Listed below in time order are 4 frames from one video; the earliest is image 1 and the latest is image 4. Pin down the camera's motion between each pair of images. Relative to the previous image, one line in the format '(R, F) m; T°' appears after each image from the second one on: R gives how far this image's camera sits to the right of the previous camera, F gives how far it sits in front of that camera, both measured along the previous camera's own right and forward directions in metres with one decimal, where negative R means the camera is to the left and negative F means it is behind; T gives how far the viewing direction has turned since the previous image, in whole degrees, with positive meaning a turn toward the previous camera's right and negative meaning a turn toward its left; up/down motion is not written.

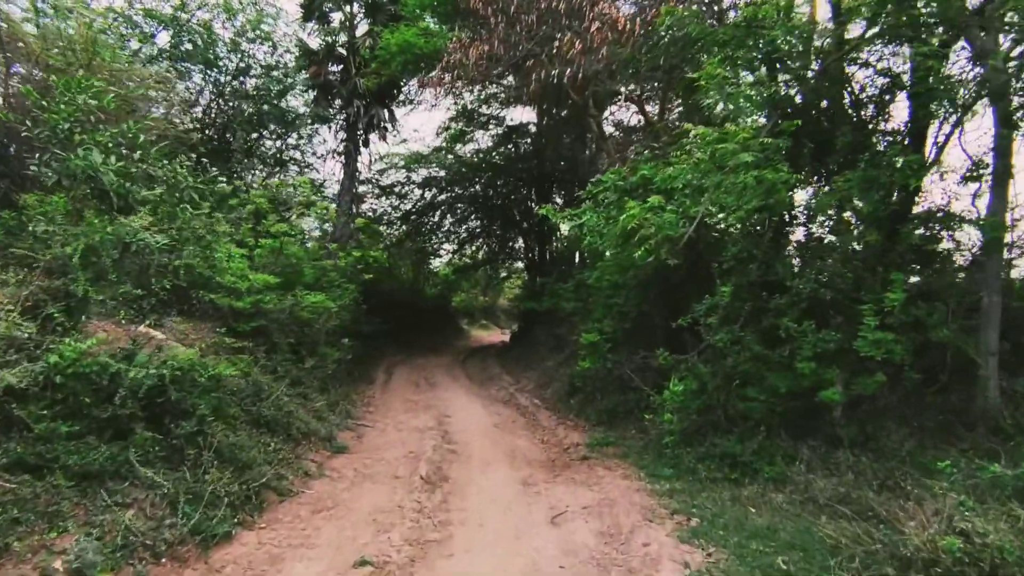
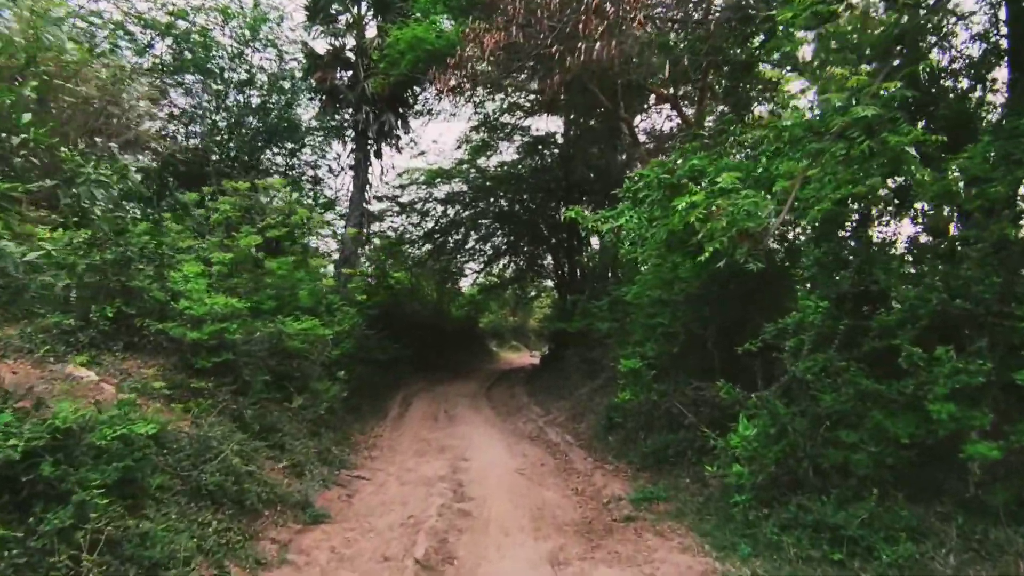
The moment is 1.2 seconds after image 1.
(+0.1, +1.6) m; -2°
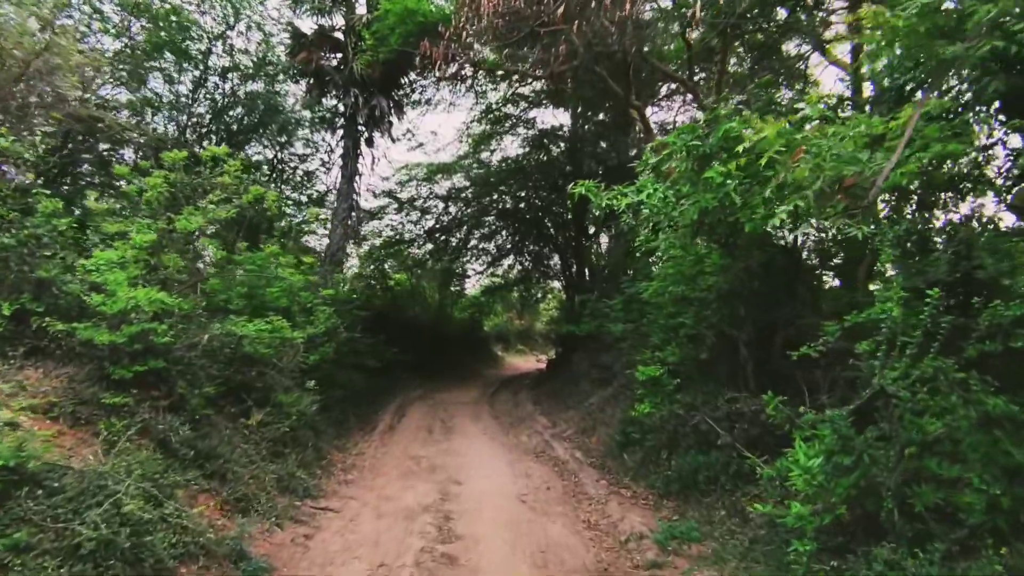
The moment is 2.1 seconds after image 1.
(+0.1, +1.3) m; -1°
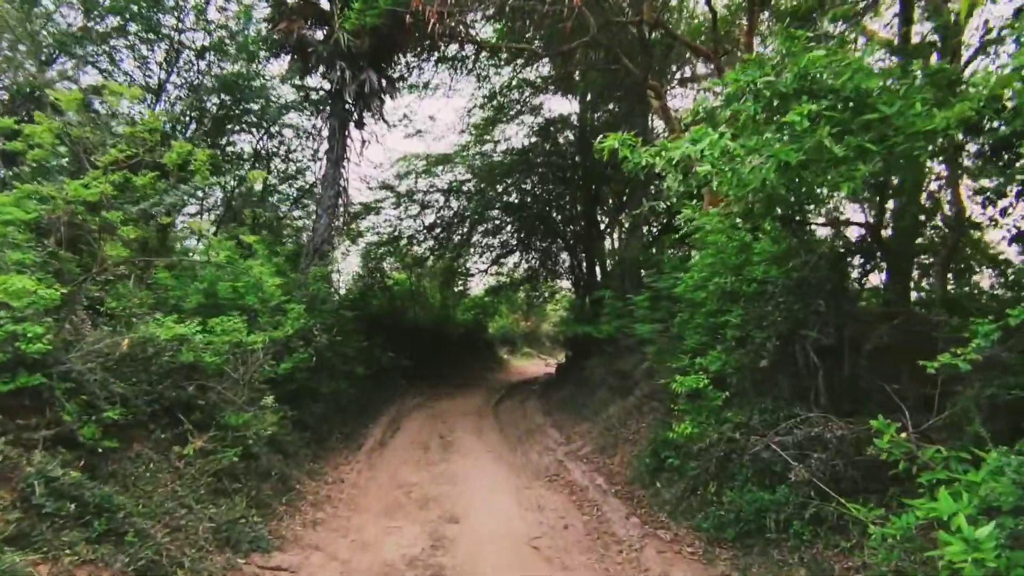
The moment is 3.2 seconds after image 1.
(0.0, +1.5) m; 0°
